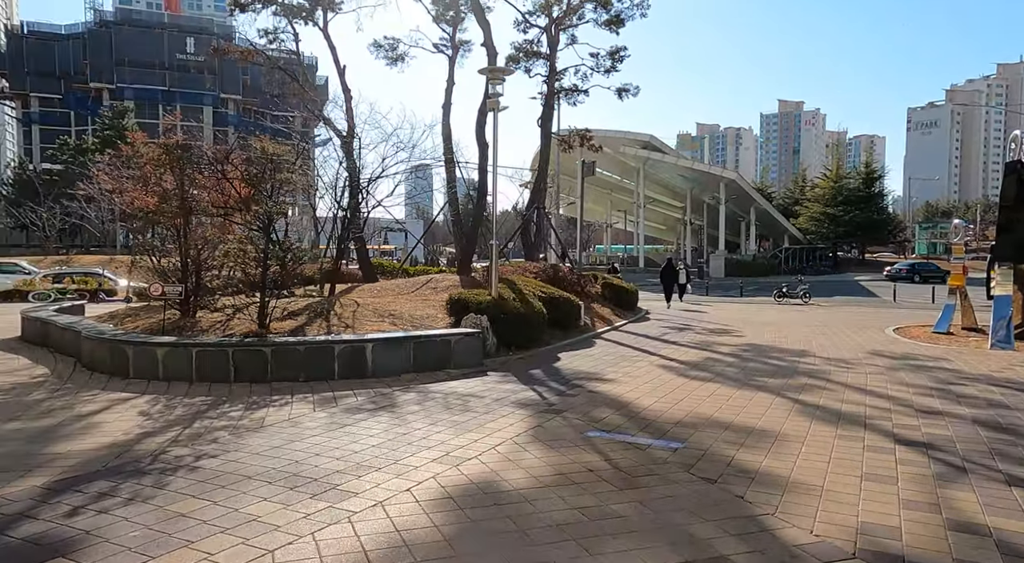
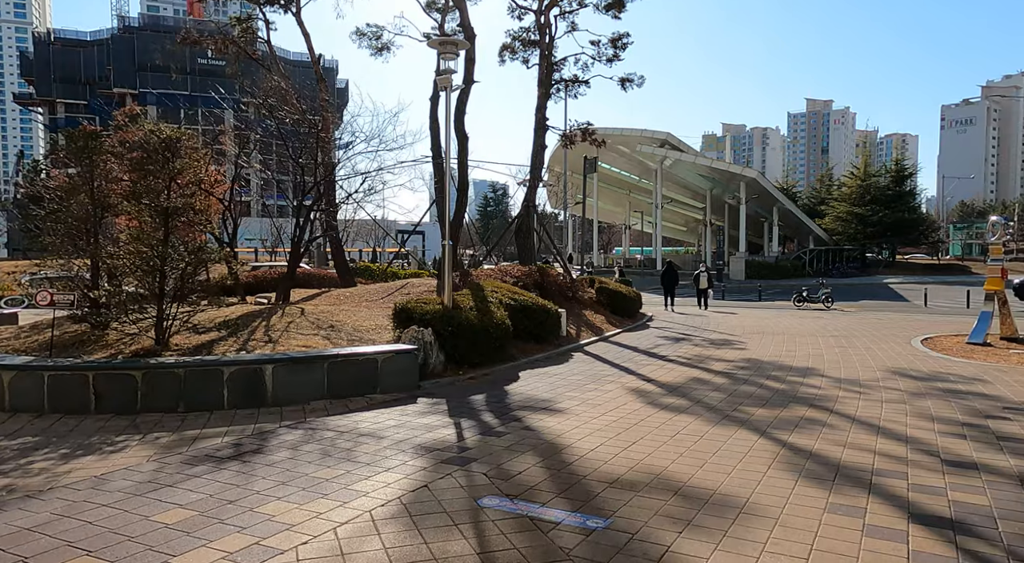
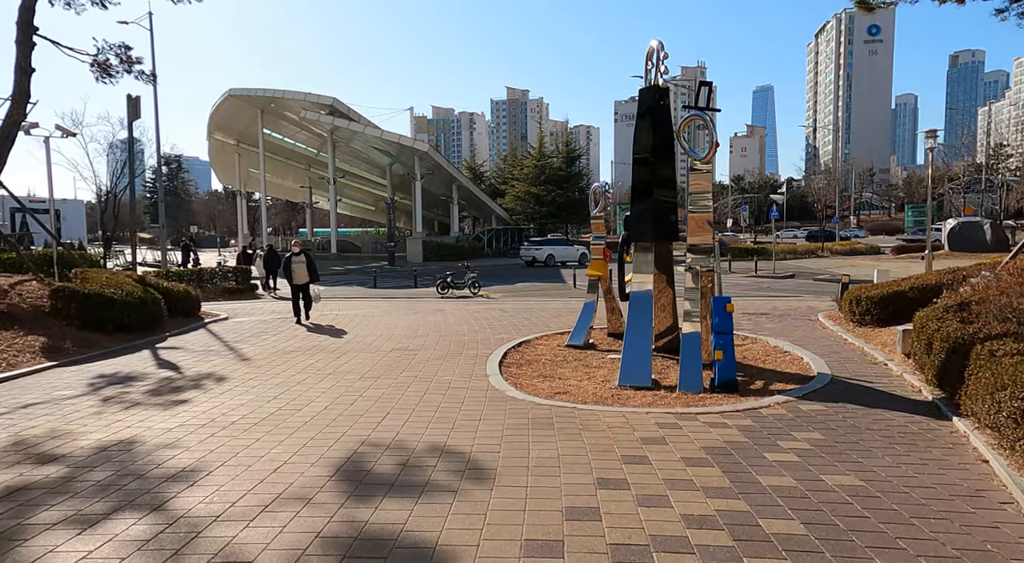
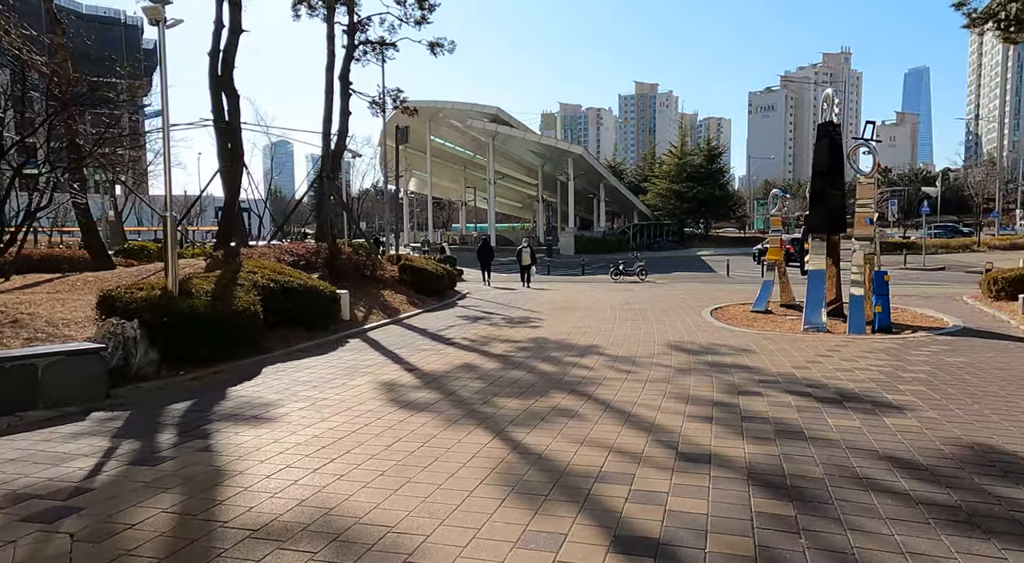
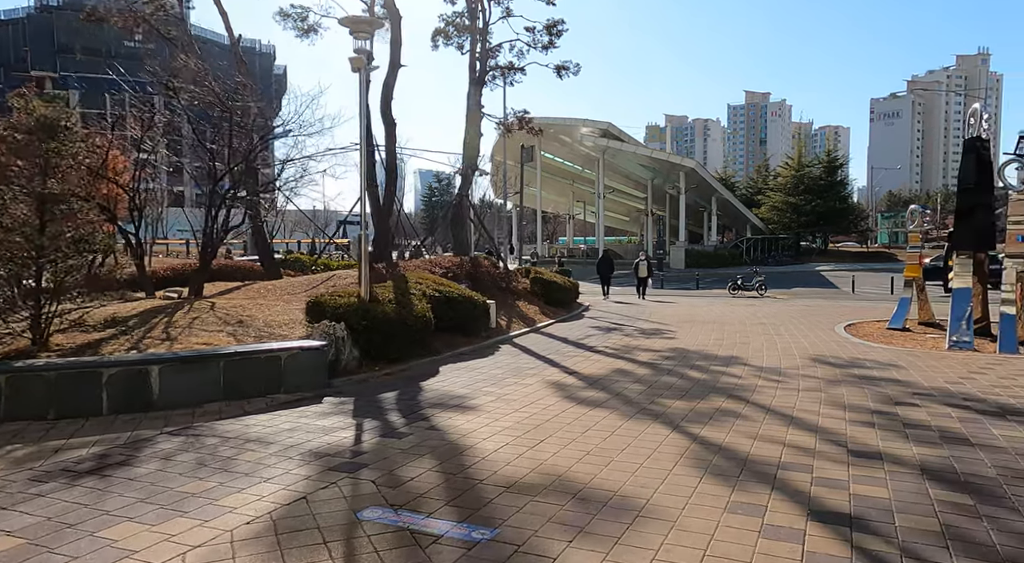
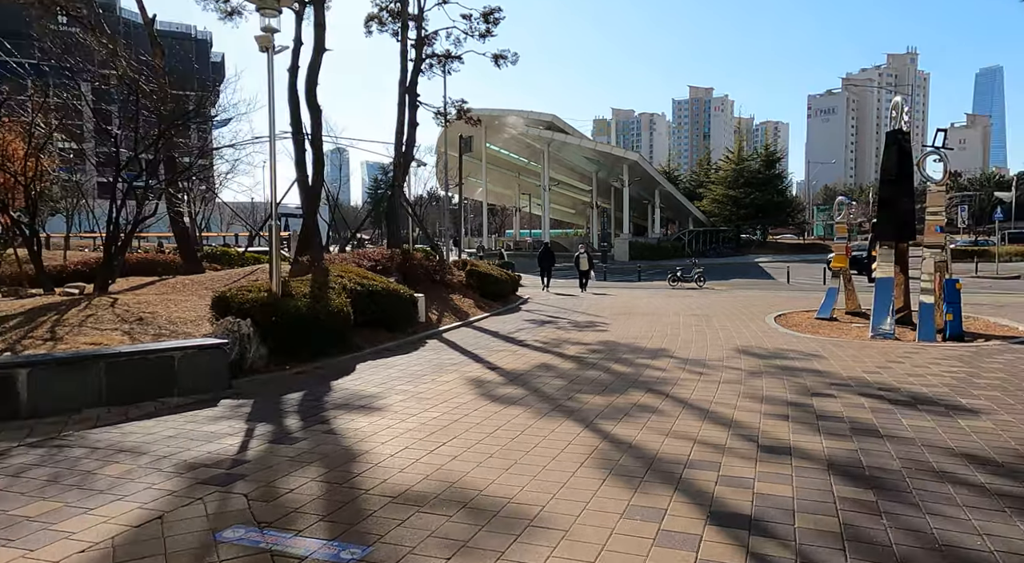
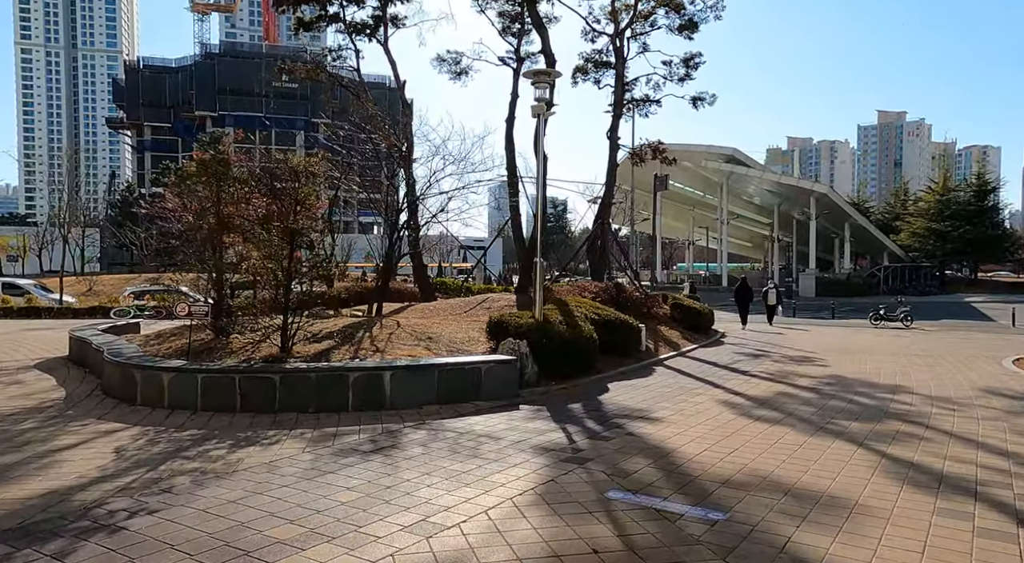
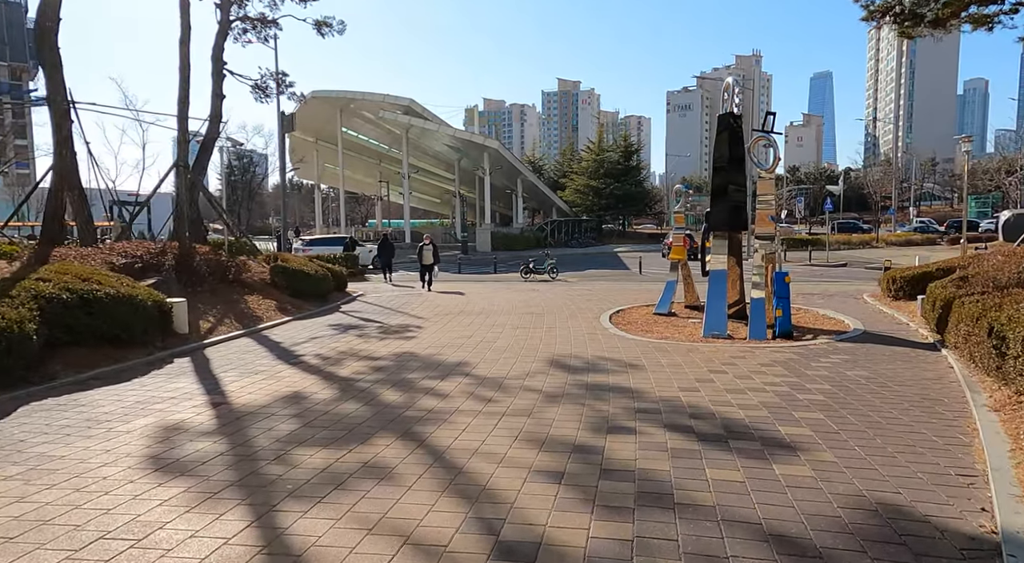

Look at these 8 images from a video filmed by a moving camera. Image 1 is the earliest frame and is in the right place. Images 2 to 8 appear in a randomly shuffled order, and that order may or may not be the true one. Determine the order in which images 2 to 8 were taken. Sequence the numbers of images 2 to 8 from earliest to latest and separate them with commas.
7, 2, 5, 6, 4, 8, 3
